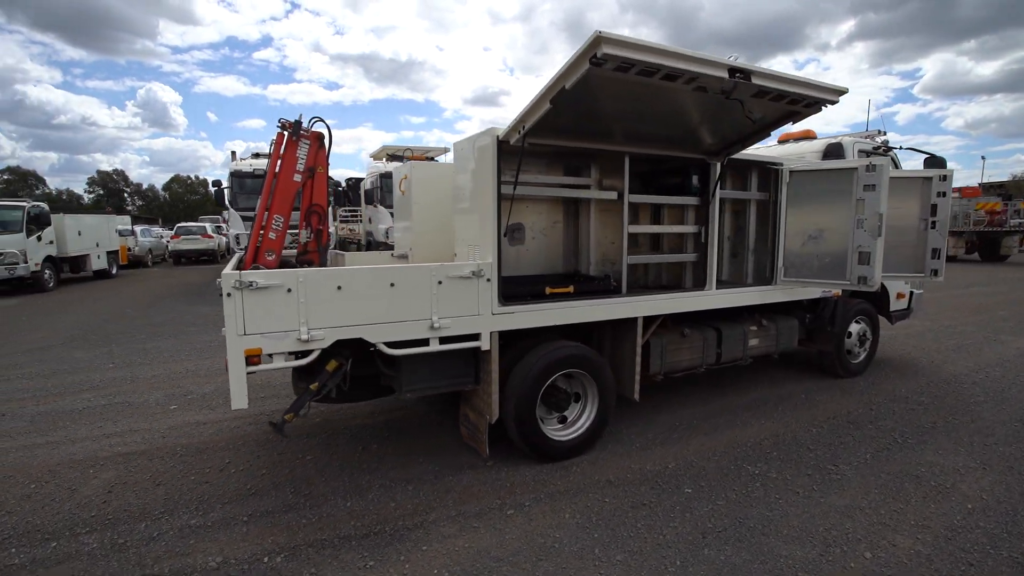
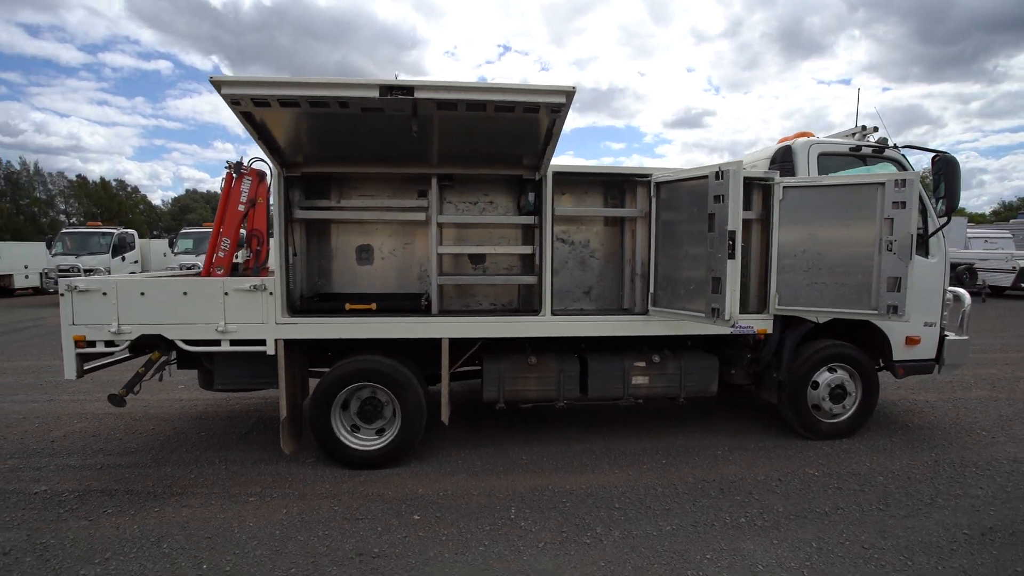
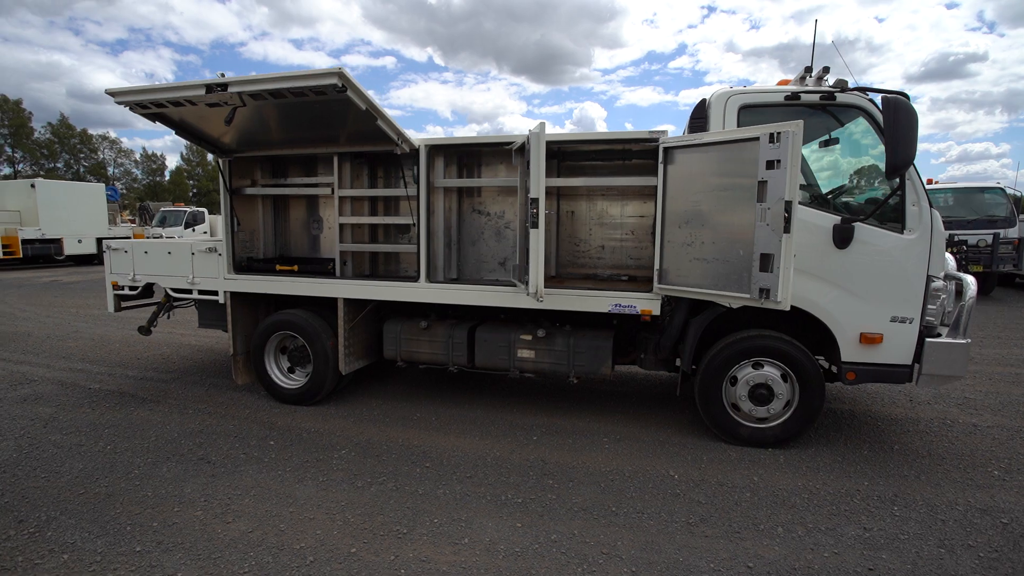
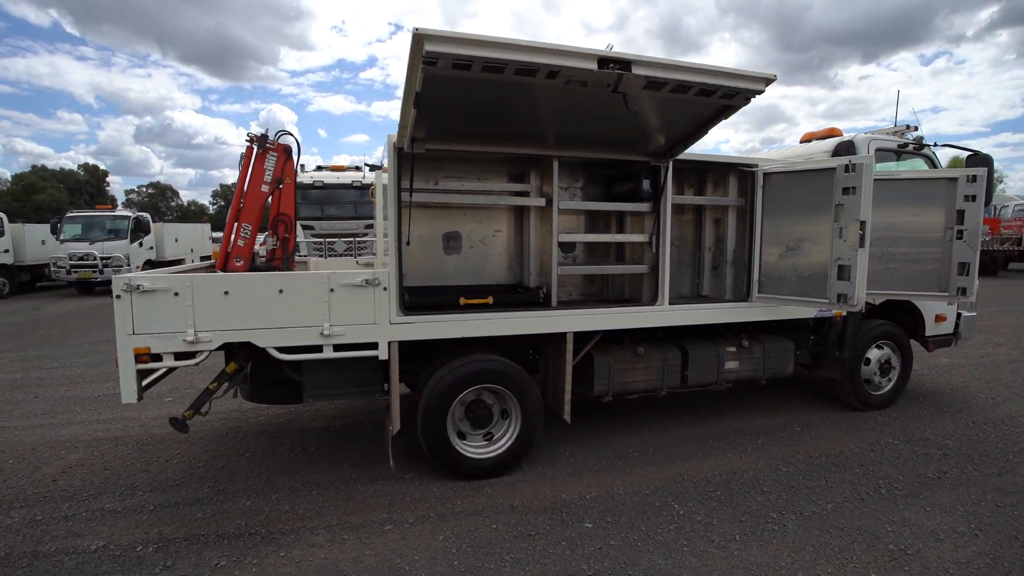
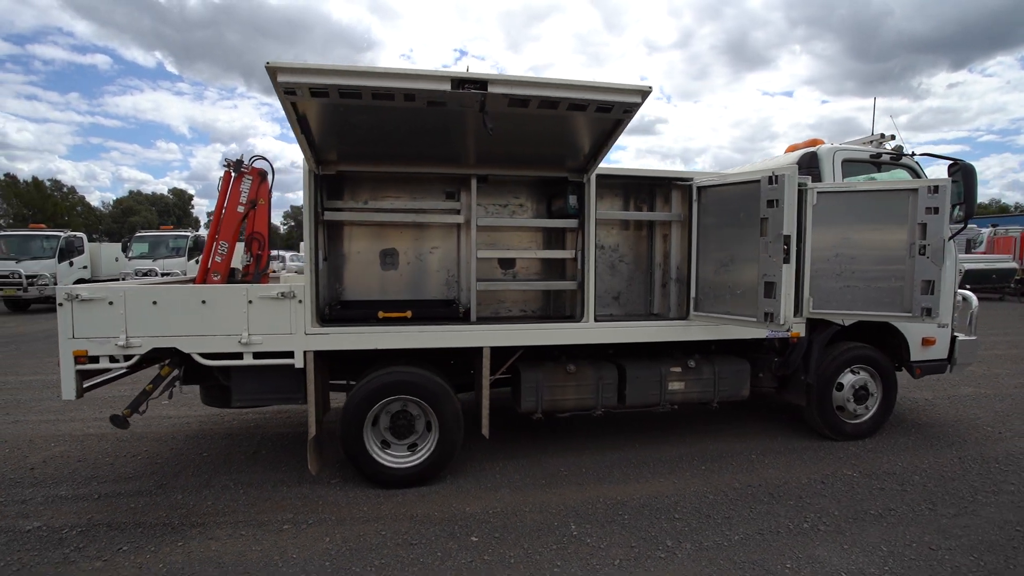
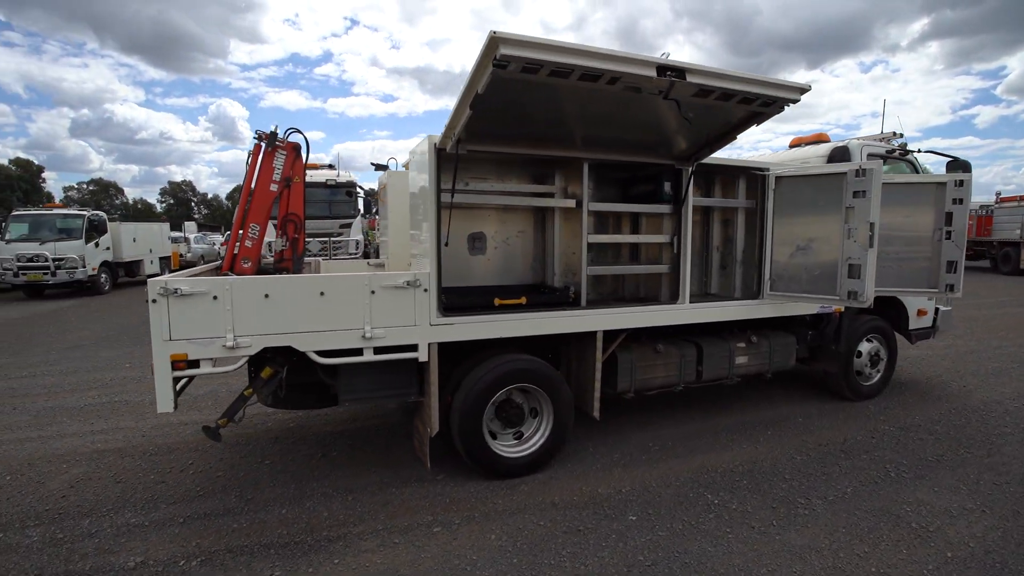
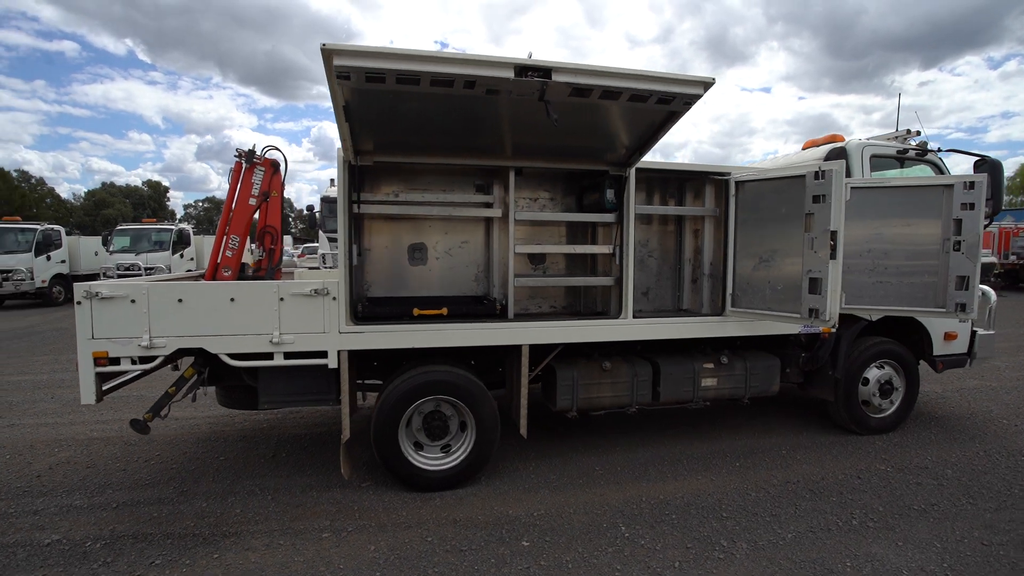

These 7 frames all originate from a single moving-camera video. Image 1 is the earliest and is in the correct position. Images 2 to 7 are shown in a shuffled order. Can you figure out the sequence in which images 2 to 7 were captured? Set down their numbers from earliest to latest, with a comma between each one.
6, 4, 7, 5, 2, 3
